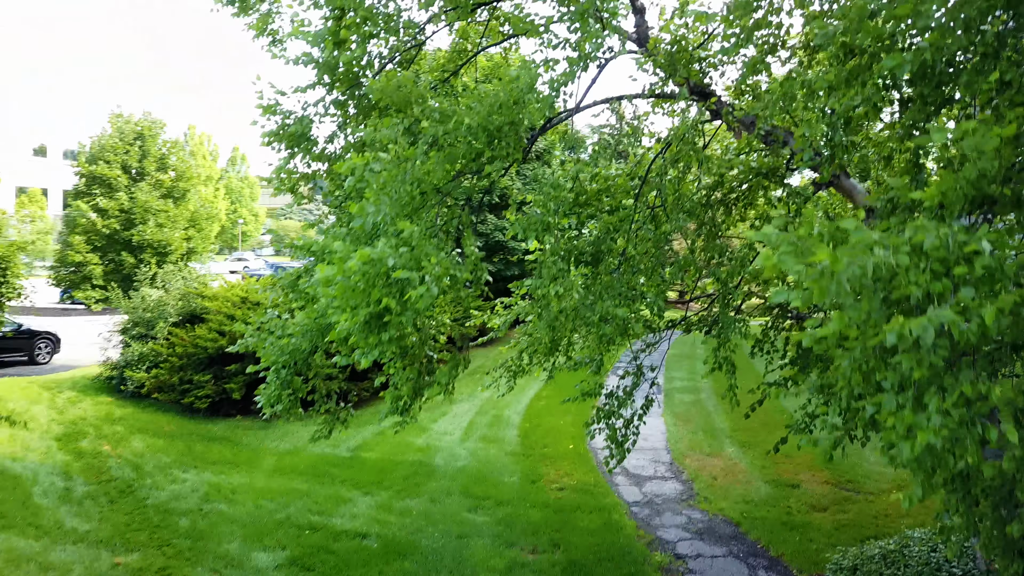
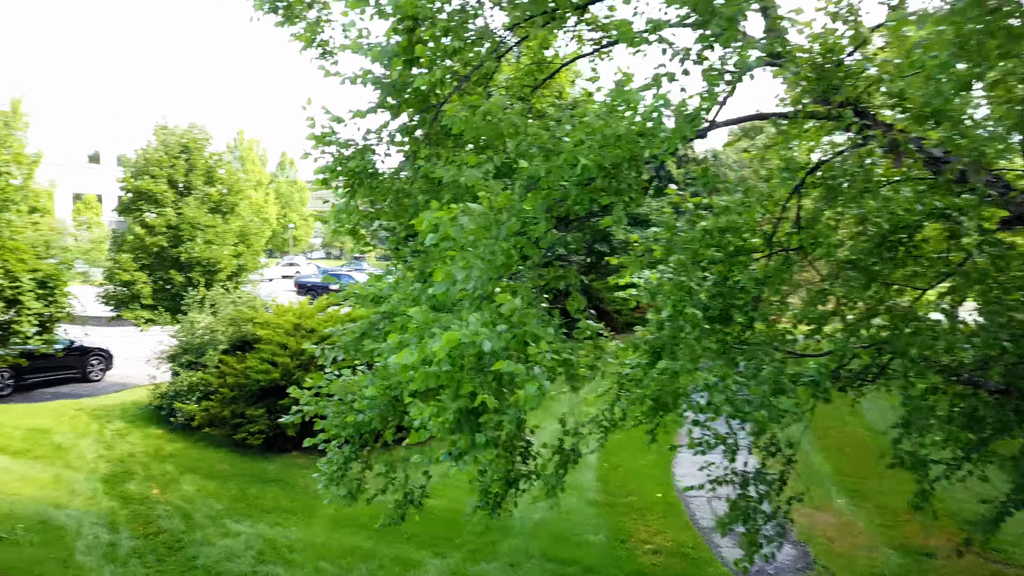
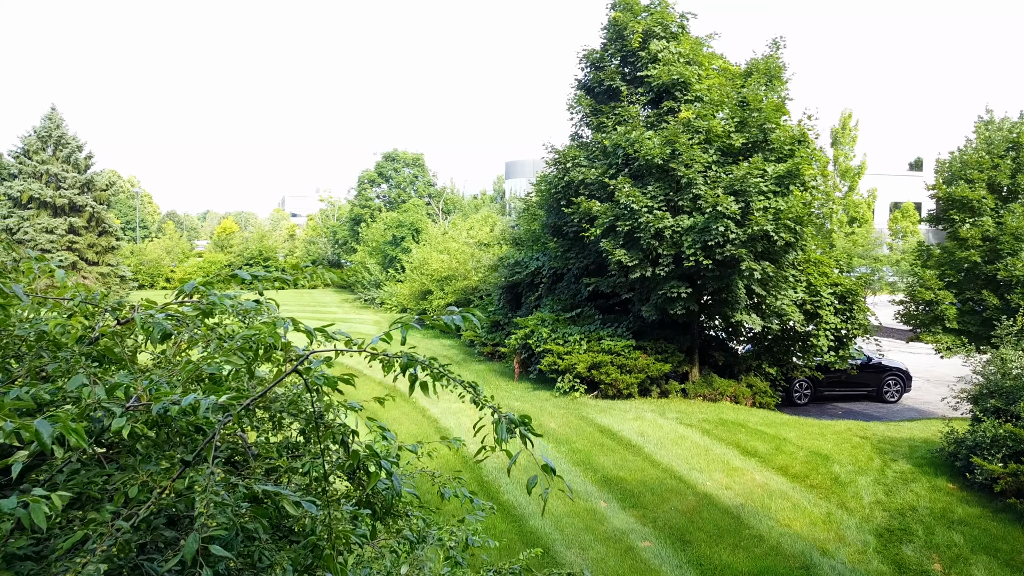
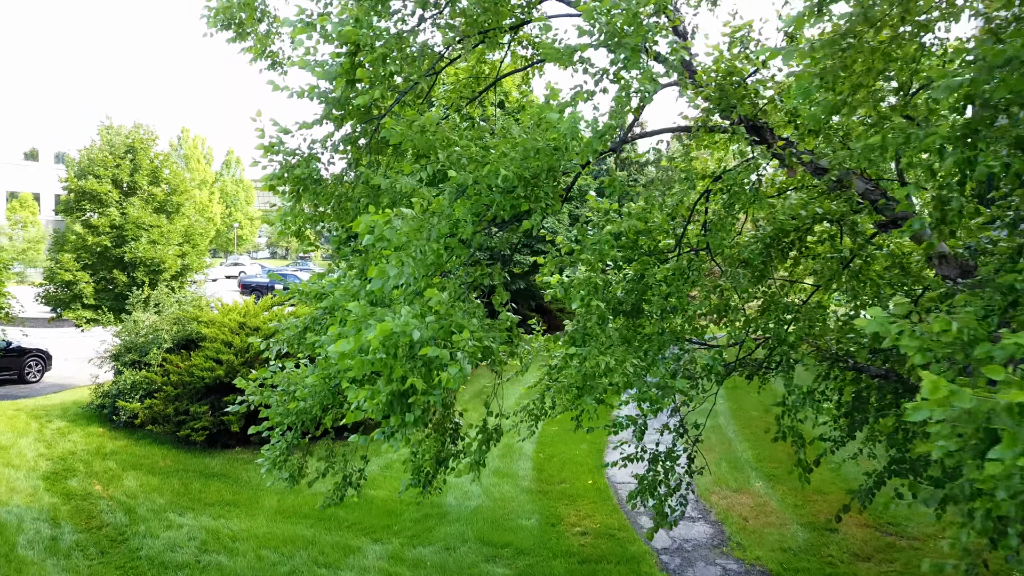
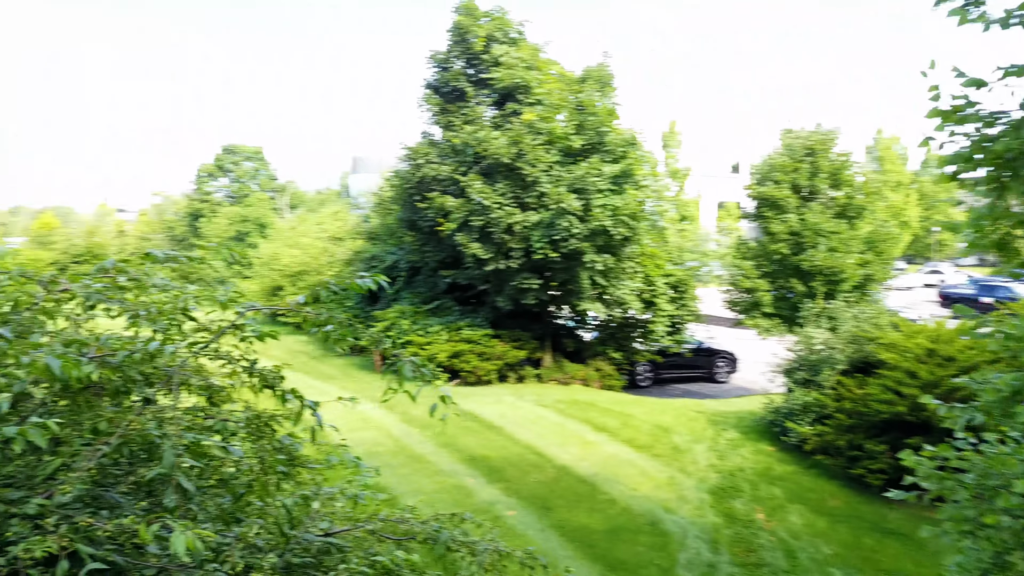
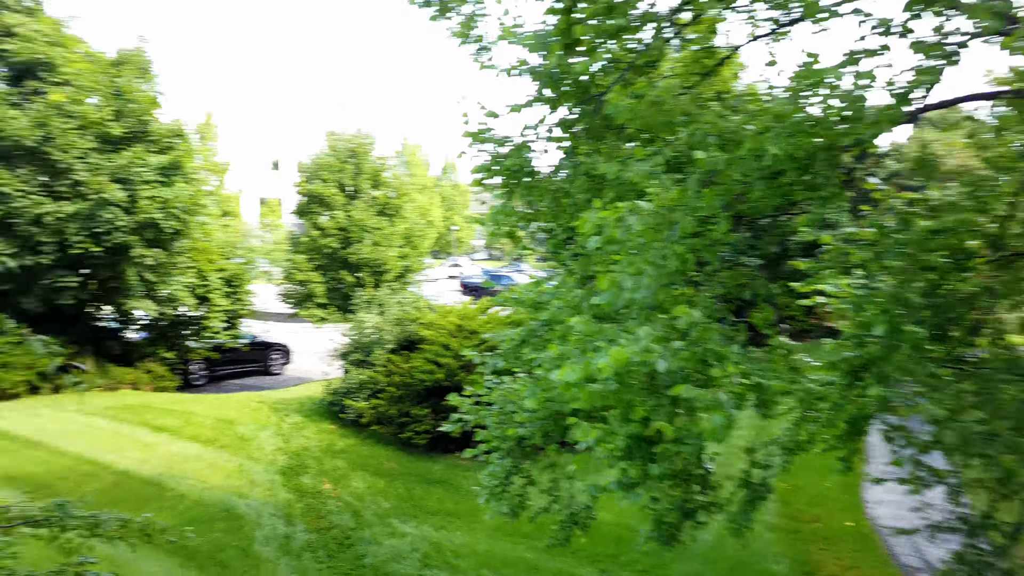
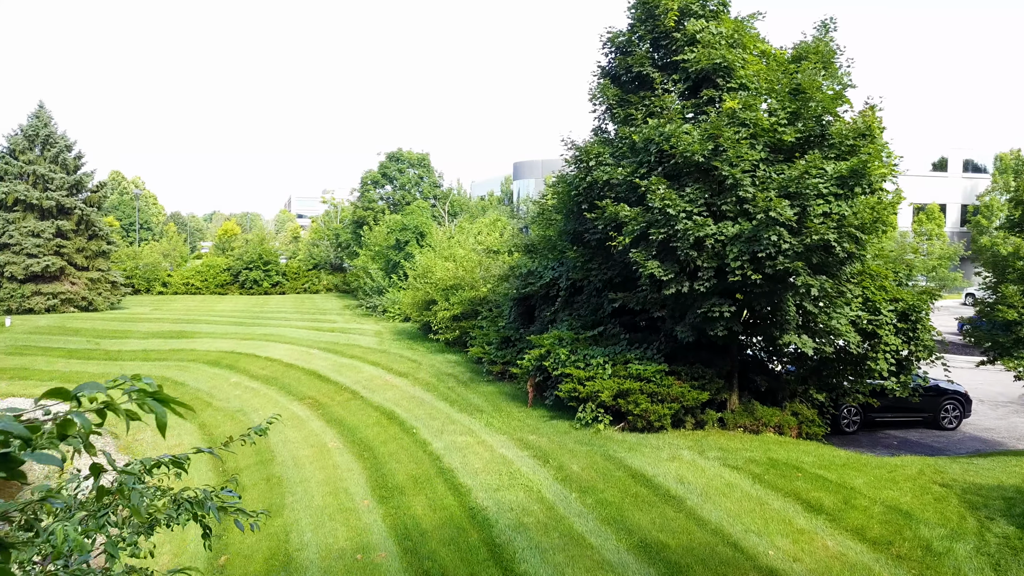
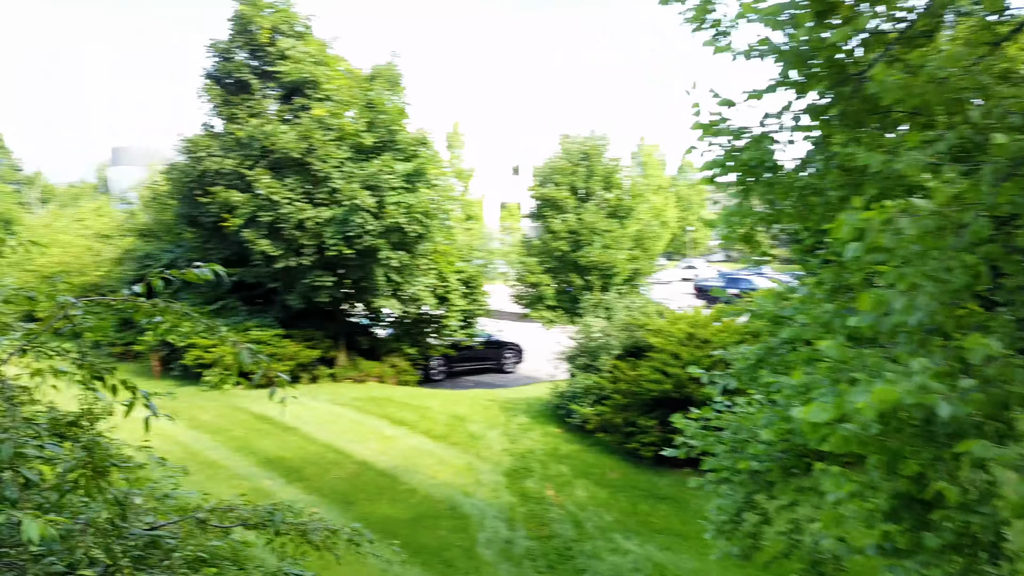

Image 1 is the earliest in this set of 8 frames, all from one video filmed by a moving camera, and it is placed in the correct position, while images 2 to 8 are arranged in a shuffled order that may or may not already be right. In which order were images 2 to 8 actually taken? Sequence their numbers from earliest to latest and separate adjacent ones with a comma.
4, 2, 6, 8, 5, 3, 7
